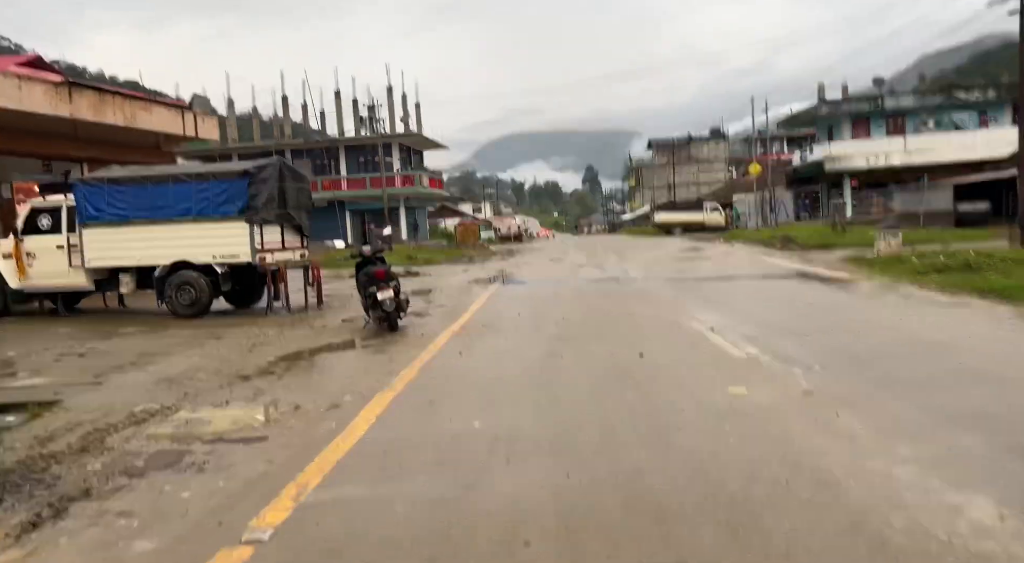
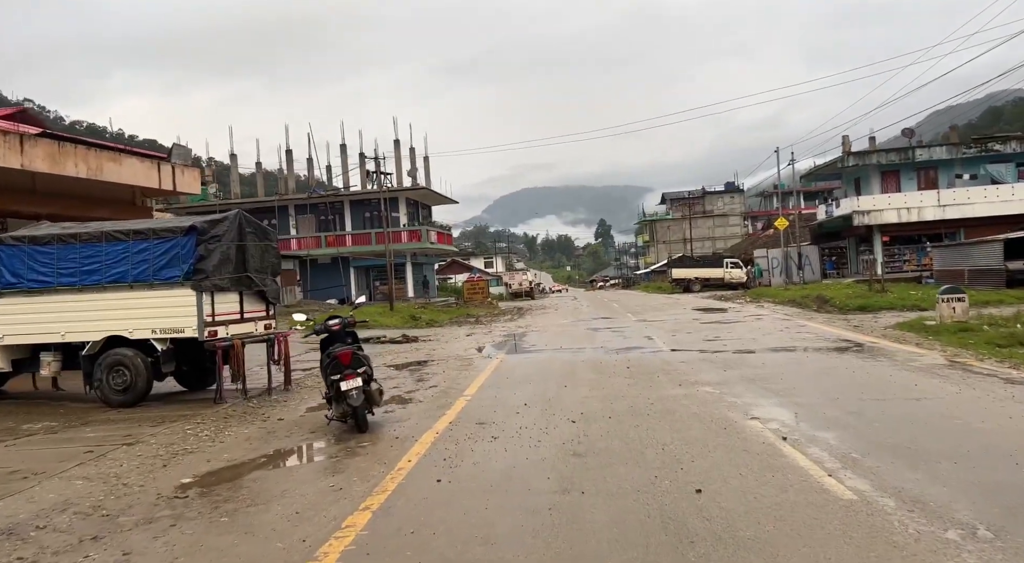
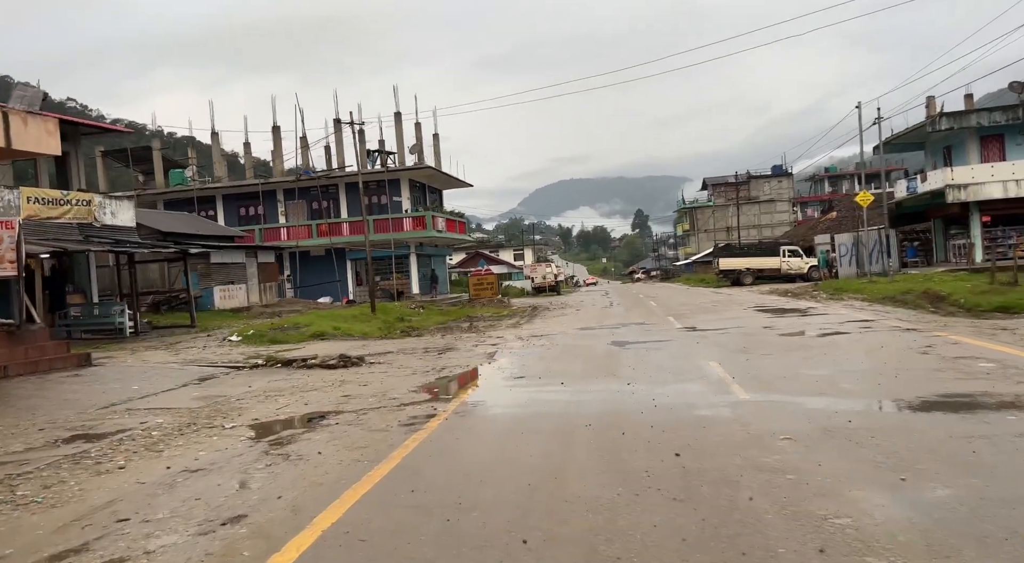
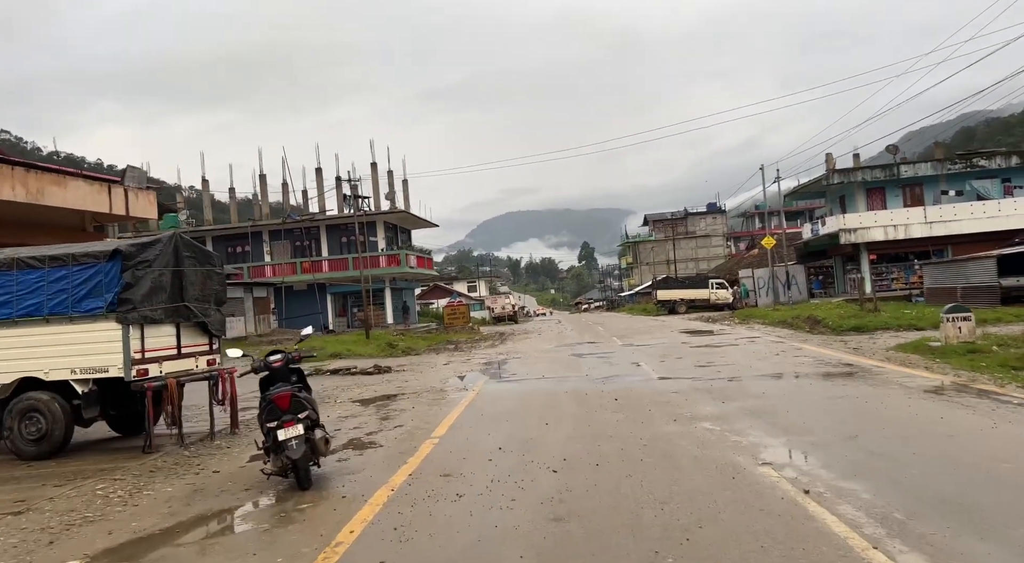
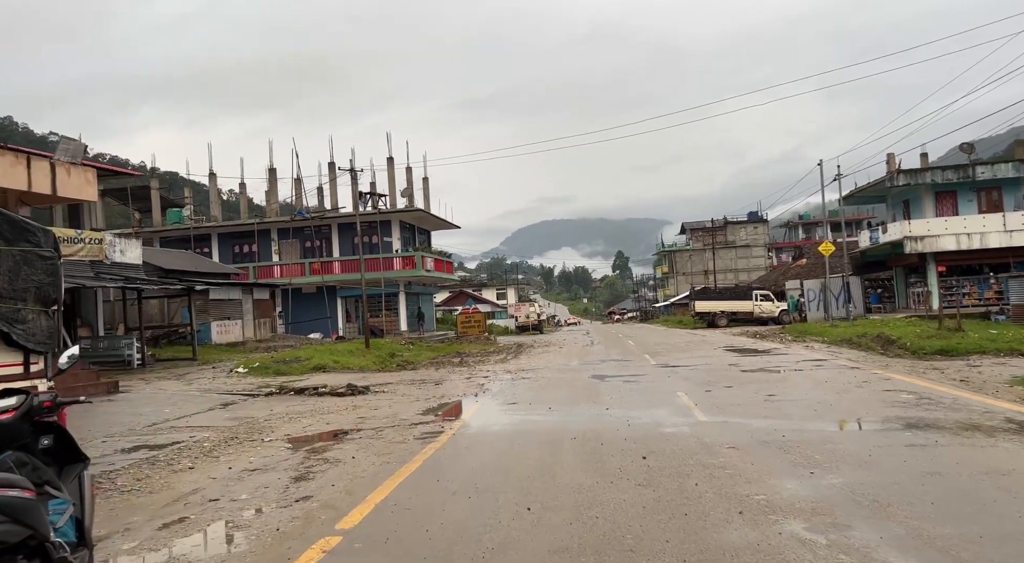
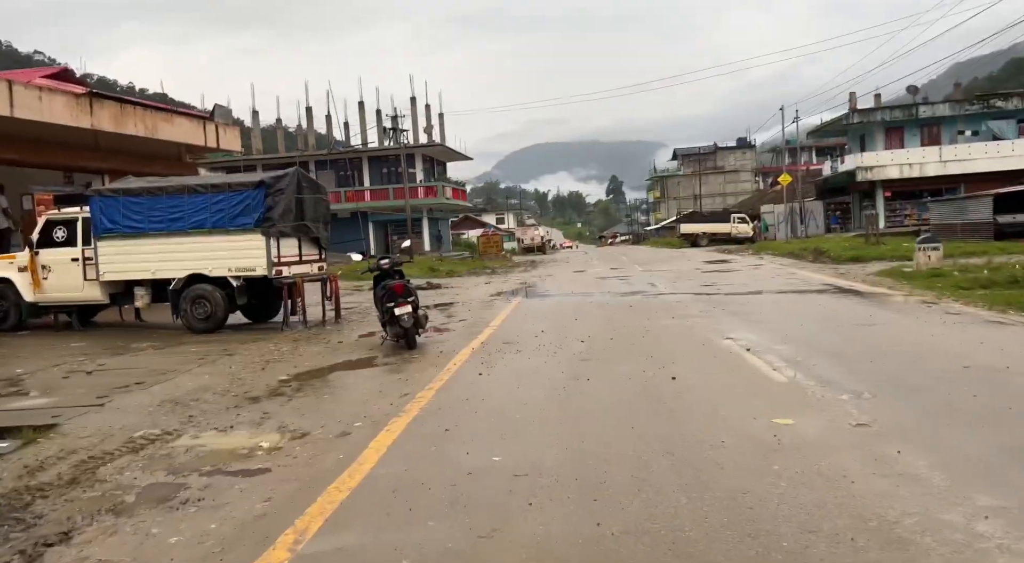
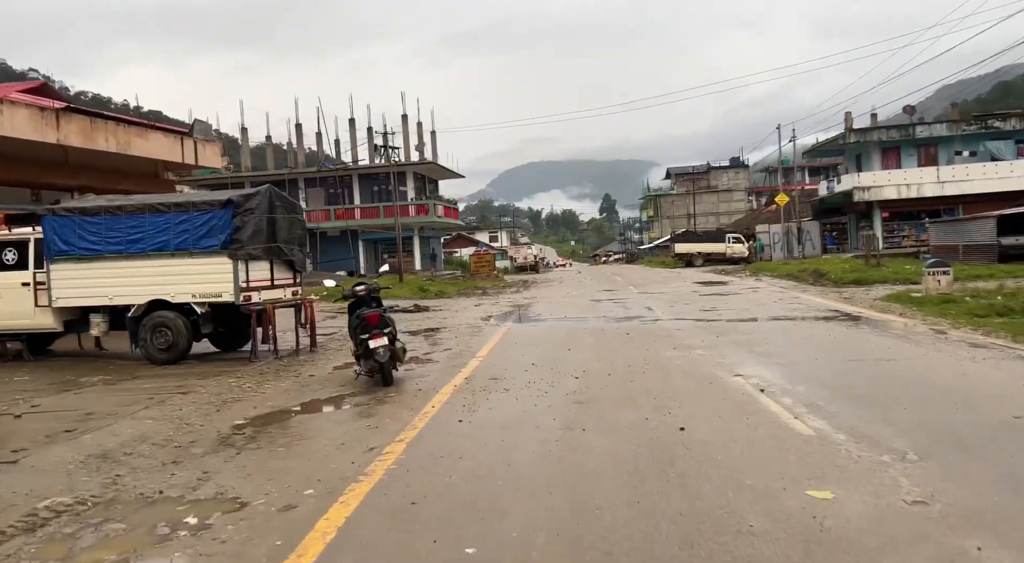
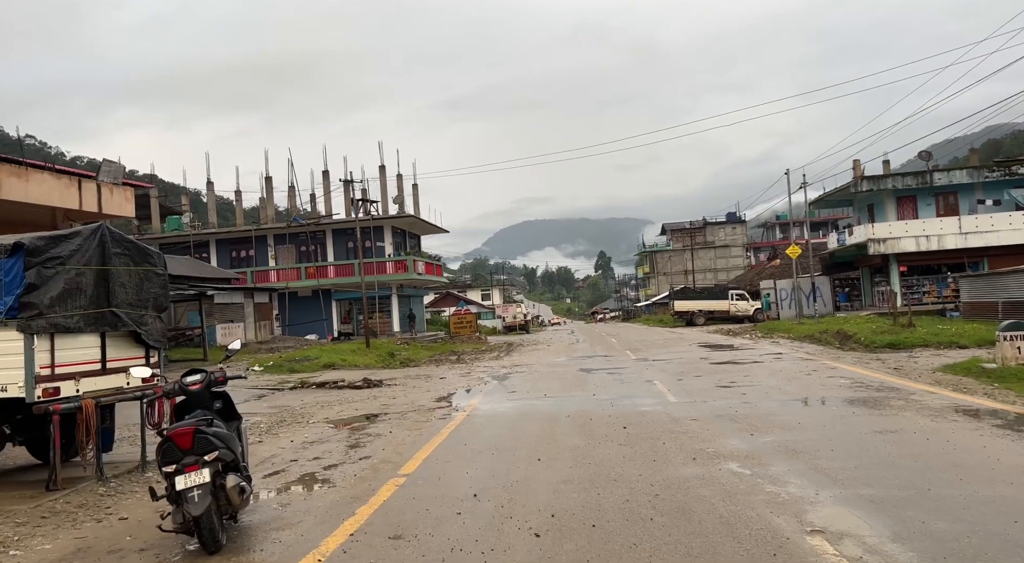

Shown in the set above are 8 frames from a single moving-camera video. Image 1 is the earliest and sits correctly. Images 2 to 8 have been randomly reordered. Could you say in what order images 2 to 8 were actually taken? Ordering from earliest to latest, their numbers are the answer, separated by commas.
6, 7, 2, 4, 8, 5, 3
